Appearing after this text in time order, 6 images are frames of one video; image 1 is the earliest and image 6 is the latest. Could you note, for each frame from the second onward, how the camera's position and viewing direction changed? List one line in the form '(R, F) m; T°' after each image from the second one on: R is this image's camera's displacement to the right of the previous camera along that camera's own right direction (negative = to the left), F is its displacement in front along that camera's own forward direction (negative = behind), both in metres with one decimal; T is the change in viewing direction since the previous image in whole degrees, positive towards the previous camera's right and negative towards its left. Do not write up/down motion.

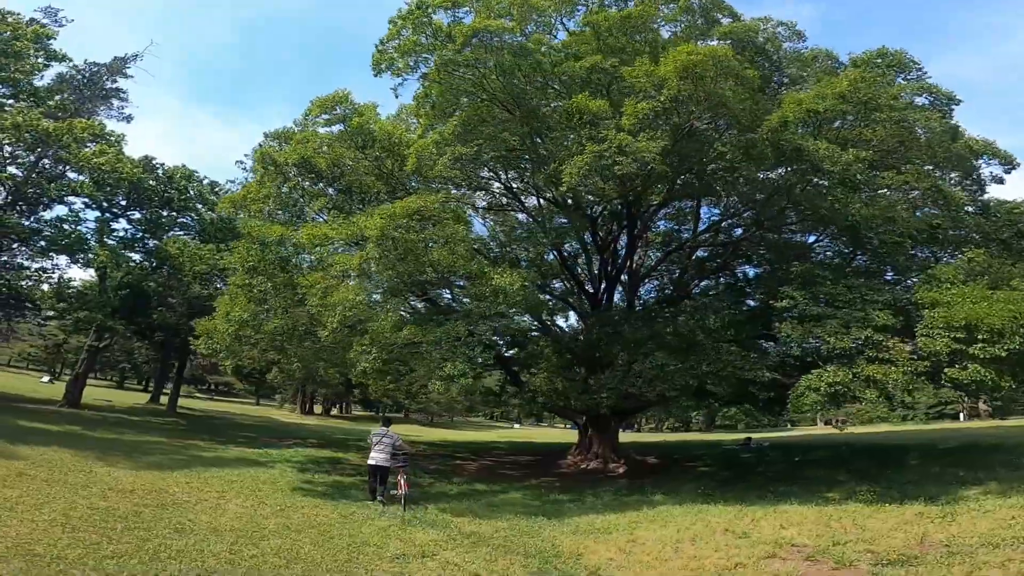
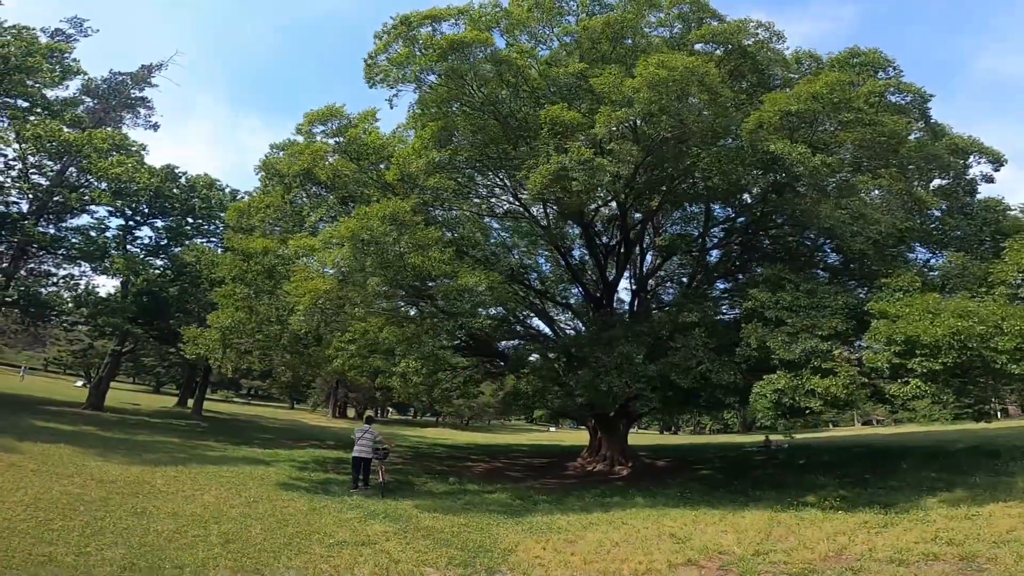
(+0.9, -0.3) m; -3°
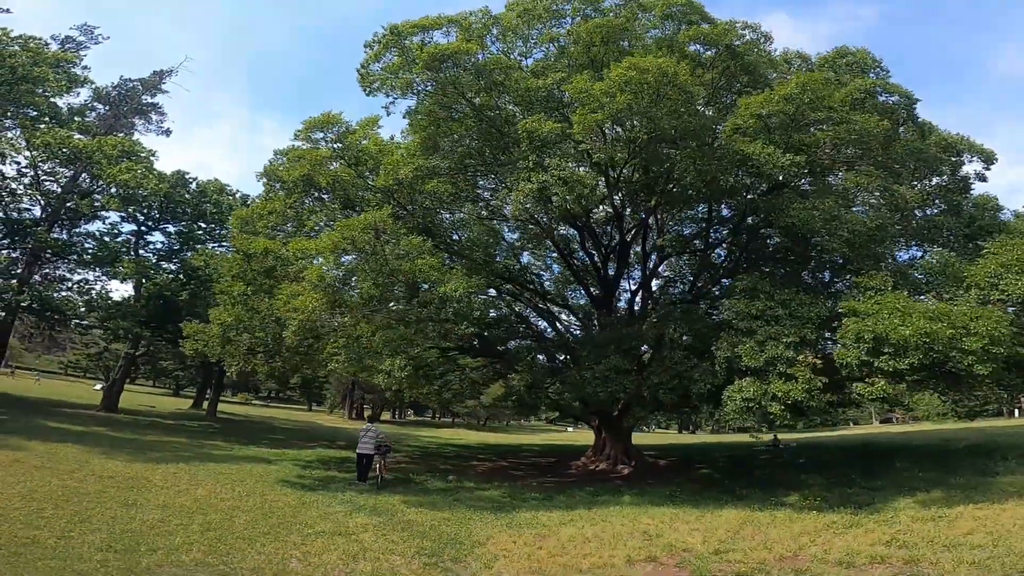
(+0.5, -0.3) m; -1°
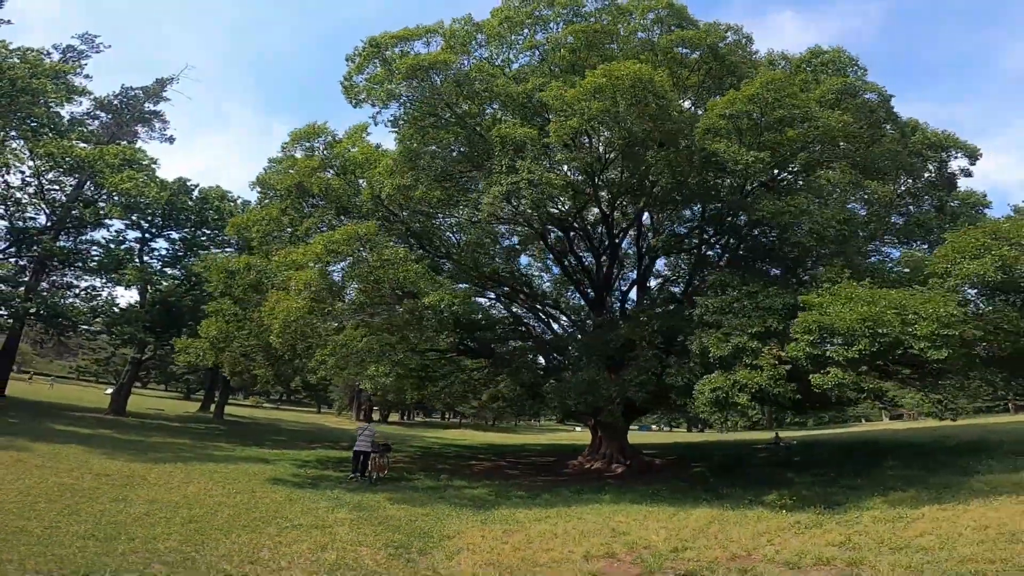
(+0.5, -0.4) m; -1°
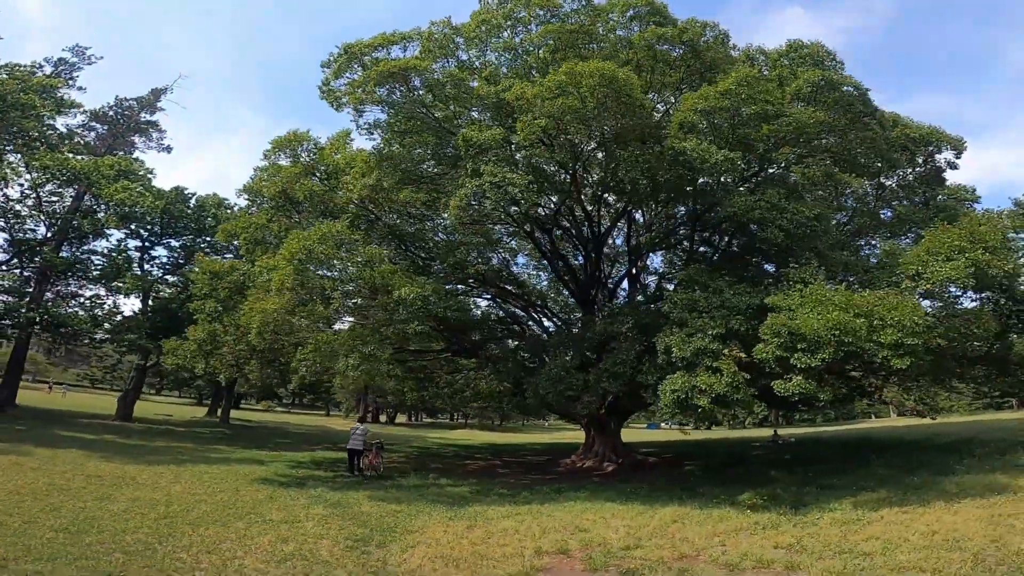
(+0.6, -0.4) m; -1°
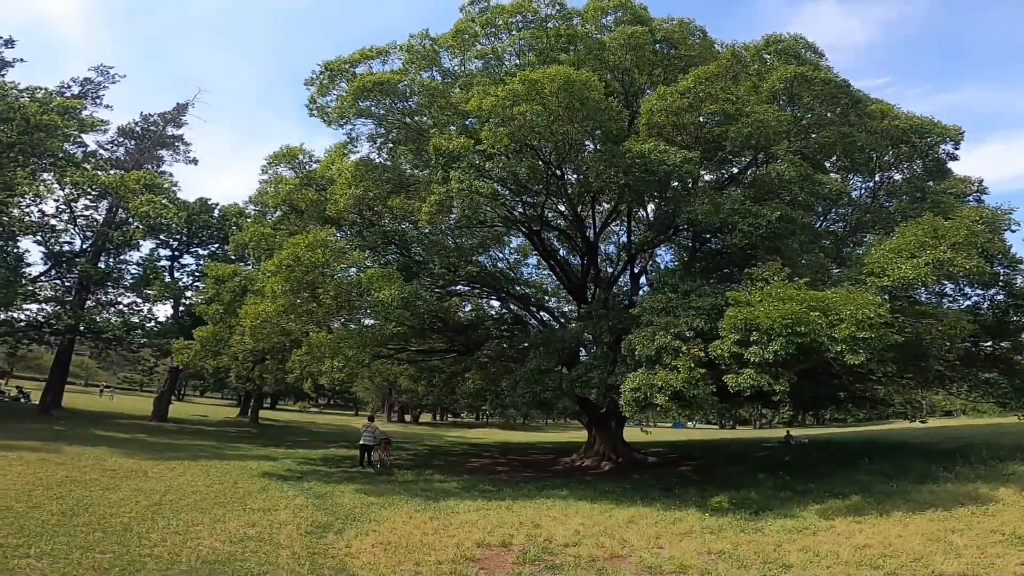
(+1.0, -0.8) m; -3°
